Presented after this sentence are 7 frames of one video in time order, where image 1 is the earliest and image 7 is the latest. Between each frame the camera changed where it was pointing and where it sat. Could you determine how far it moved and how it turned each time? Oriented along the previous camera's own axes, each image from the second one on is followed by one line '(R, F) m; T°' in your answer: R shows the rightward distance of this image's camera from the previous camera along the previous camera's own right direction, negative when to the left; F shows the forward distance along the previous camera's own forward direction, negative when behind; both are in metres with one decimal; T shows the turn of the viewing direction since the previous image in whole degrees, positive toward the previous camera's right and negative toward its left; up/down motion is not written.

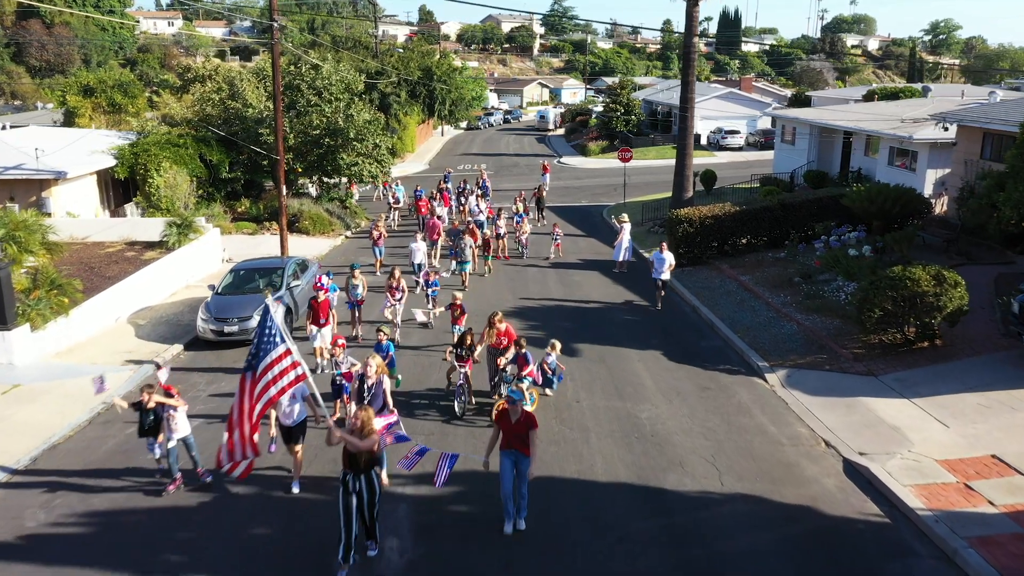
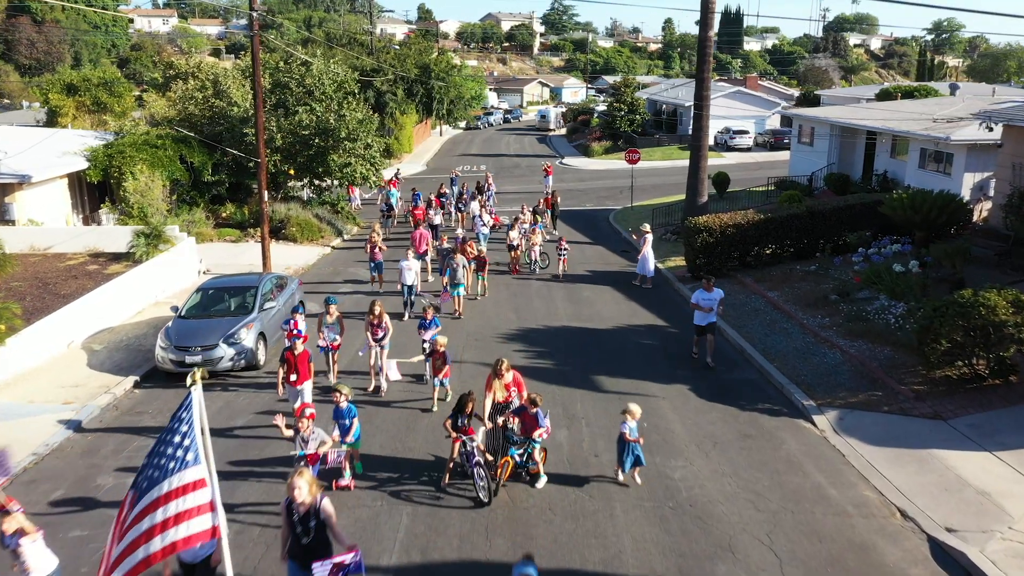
(-0.1, +1.9) m; 0°
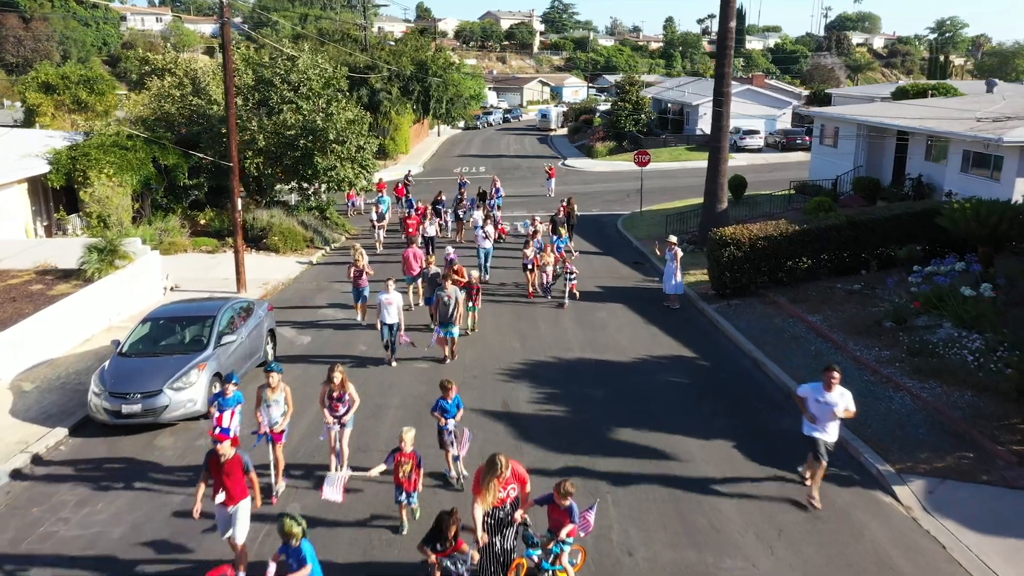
(-0.1, +2.2) m; 0°
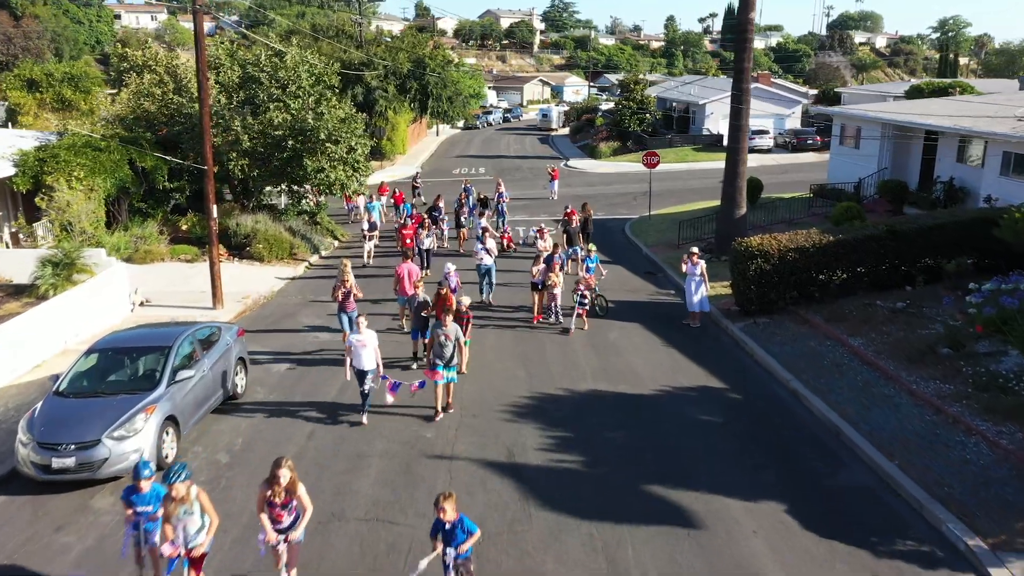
(-0.1, +1.7) m; 0°
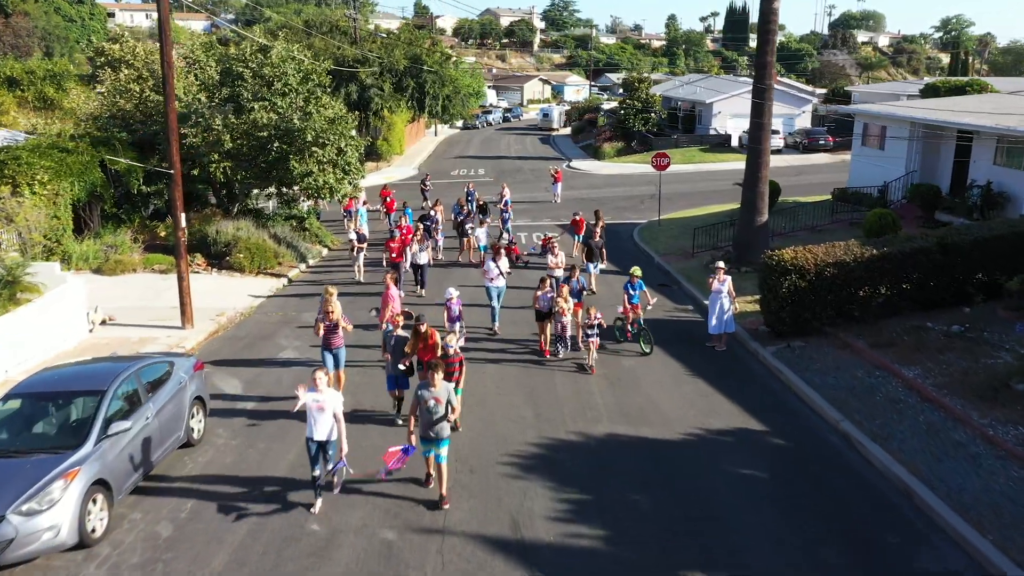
(-0.1, +1.8) m; 0°
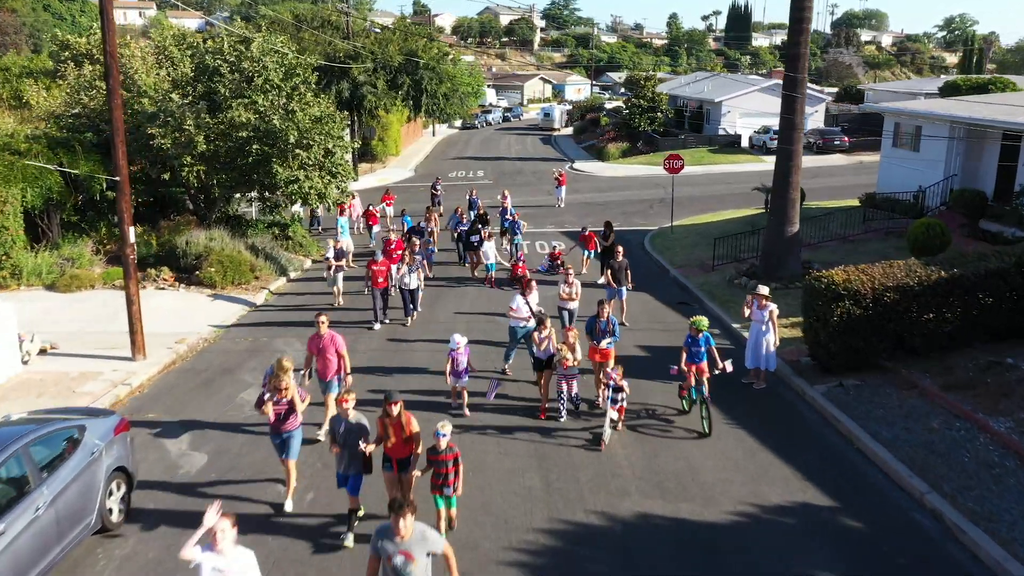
(-0.1, +2.1) m; 0°
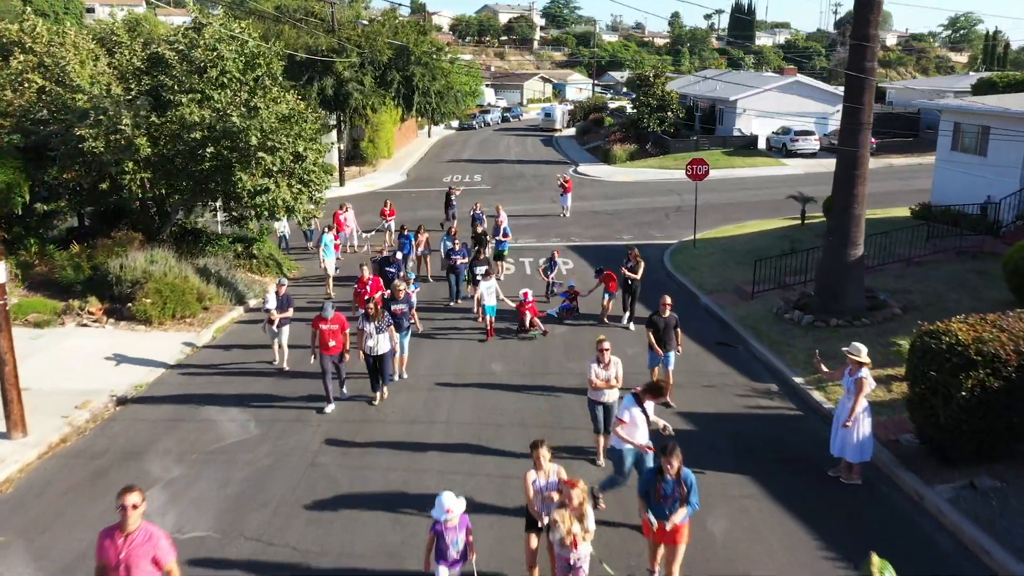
(0.0, +3.4) m; 0°
